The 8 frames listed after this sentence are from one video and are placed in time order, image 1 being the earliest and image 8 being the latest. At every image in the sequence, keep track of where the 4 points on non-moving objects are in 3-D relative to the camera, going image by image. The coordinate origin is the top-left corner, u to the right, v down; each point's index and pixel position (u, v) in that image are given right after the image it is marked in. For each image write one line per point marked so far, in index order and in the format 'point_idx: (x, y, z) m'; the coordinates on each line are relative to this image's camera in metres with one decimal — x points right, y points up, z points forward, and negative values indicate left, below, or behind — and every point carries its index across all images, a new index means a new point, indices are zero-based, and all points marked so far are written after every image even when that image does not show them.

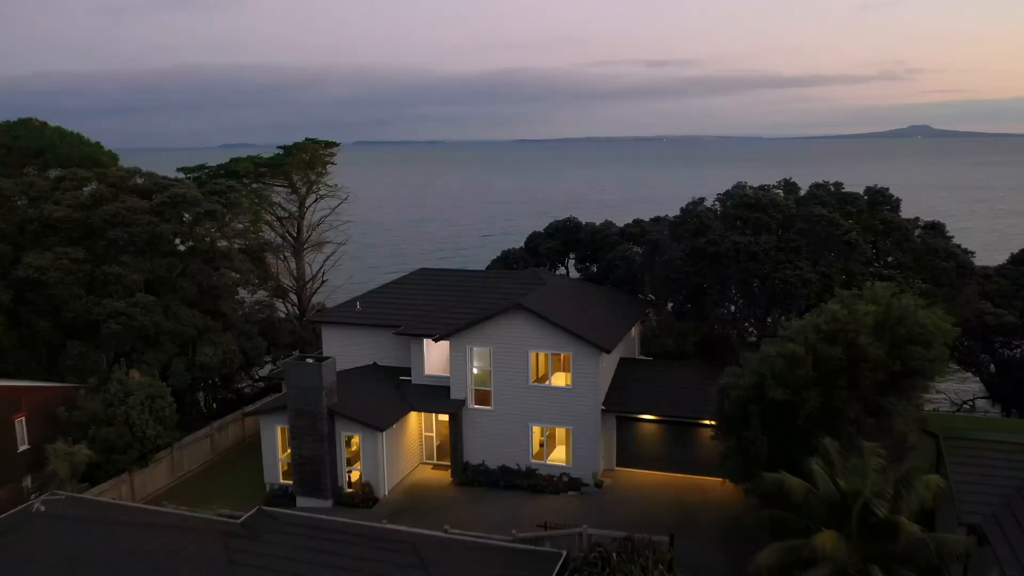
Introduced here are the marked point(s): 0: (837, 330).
0: (+6.8, -0.9, +17.5) m
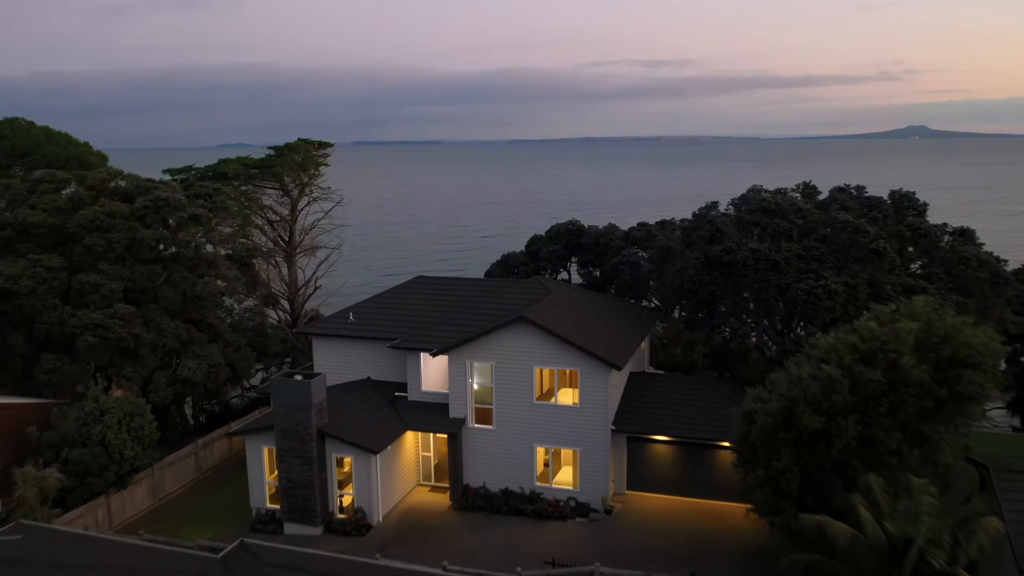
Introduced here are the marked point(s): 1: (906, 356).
0: (+7.0, -1.2, +15.9) m
1: (+7.2, -1.3, +15.3) m
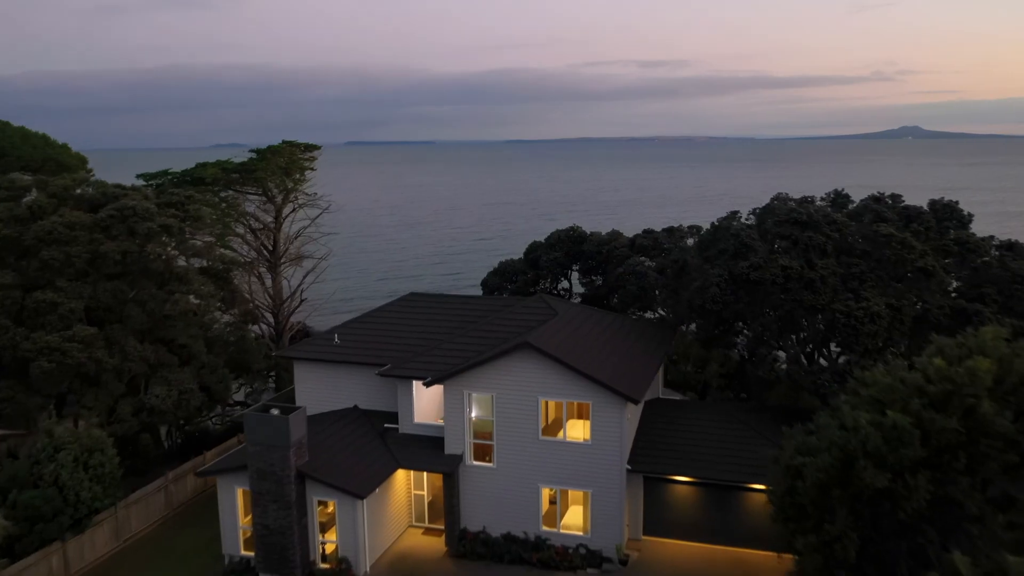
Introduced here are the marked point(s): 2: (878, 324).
0: (+7.1, -1.7, +13.5) m
1: (+7.4, -1.8, +12.9) m
2: (+8.5, -0.8, +19.3) m
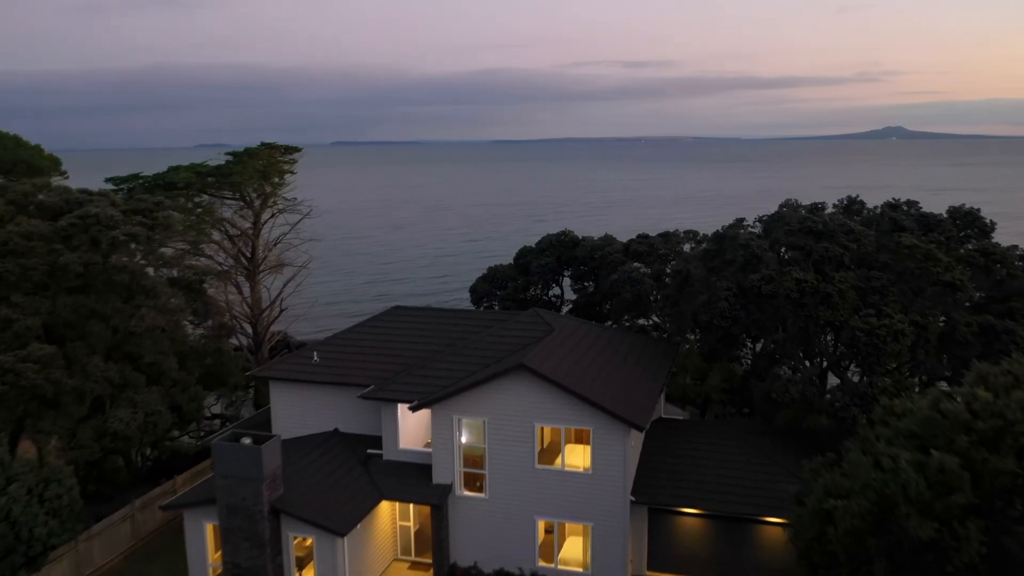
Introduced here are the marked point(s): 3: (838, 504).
0: (+7.0, -2.1, +12.0) m
1: (+7.3, -2.1, +11.4) m
2: (+8.3, -1.2, +17.8) m
3: (+4.9, -3.3, +12.6) m
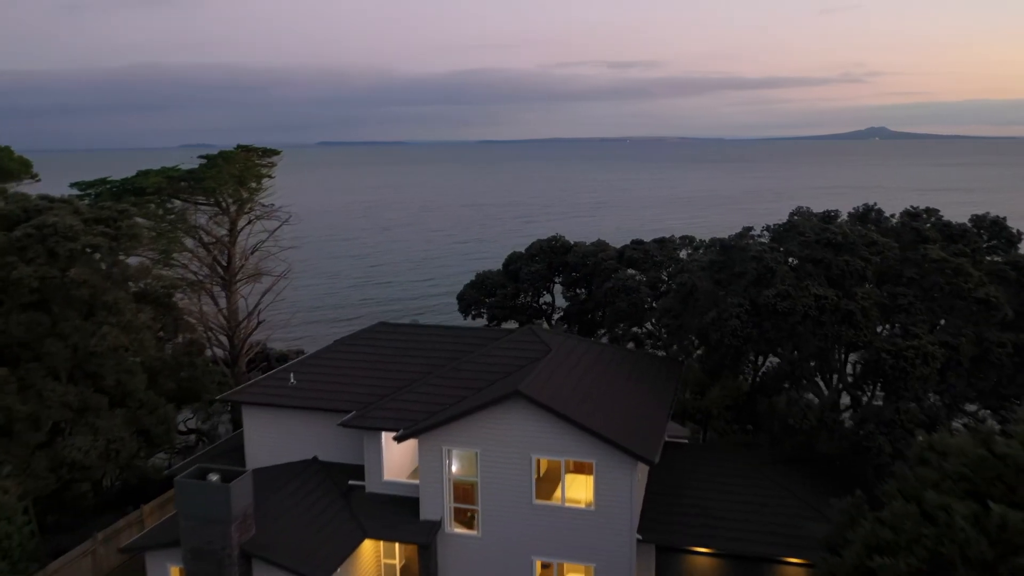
0: (+7.0, -2.4, +10.5) m
1: (+7.3, -2.5, +9.9) m
2: (+8.2, -1.5, +16.3) m
3: (+4.9, -3.6, +11.1) m
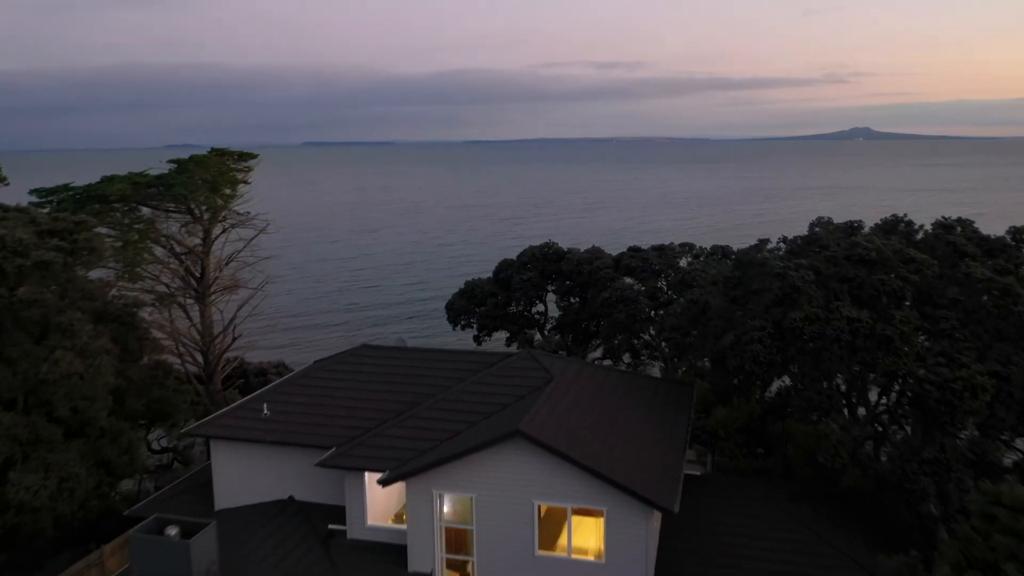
0: (+7.1, -2.8, +8.7) m
1: (+7.4, -2.9, +8.2) m
2: (+8.2, -1.9, +14.6) m
3: (+5.0, -4.1, +9.3) m
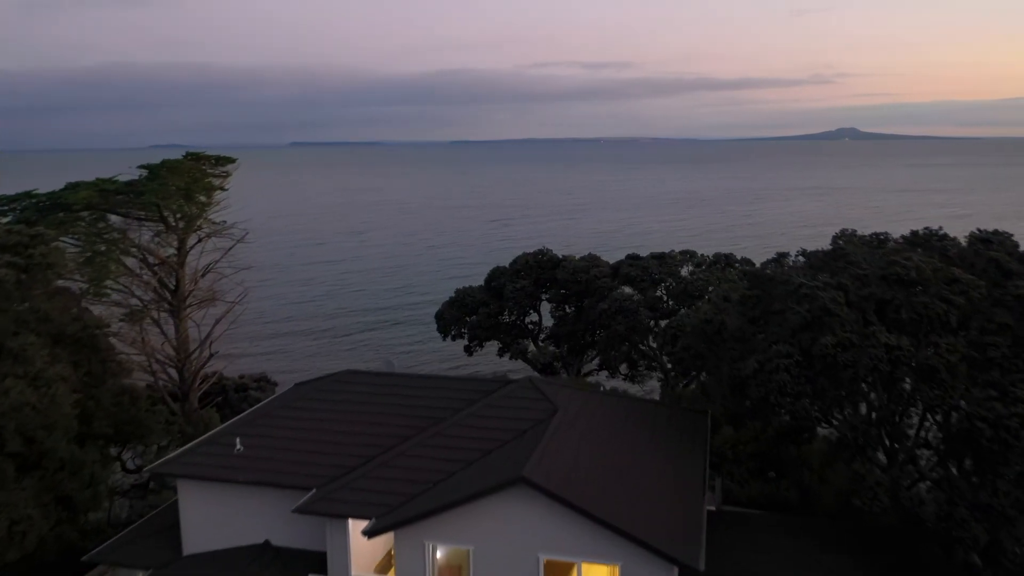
0: (+7.3, -3.2, +7.1) m
1: (+7.6, -3.3, +6.6) m
2: (+8.3, -2.3, +13.0) m
3: (+5.1, -4.5, +7.7) m
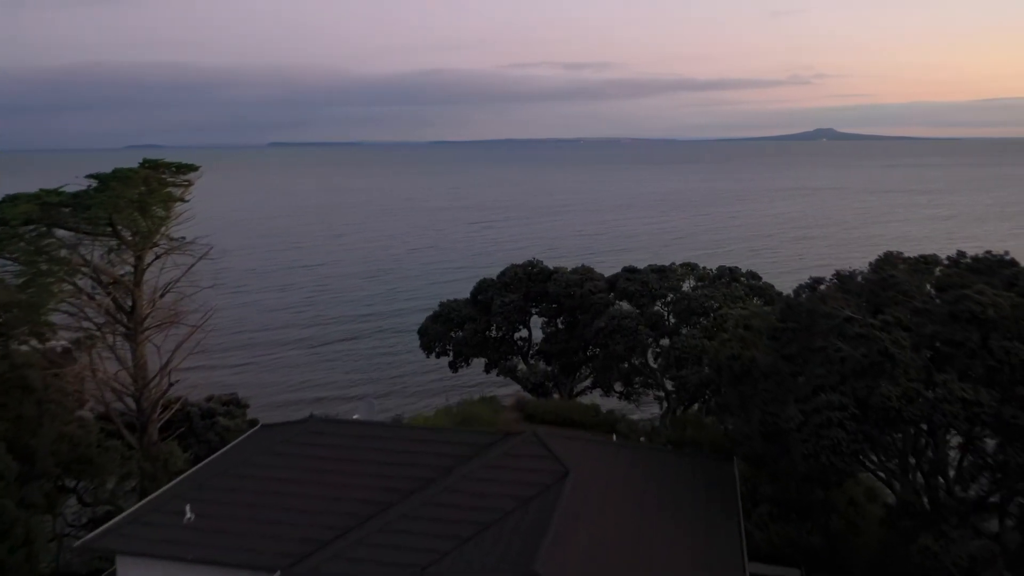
0: (+7.5, -3.8, +4.8) m
1: (+7.8, -3.9, +4.3) m
2: (+8.4, -2.9, +10.7) m
3: (+5.4, -5.1, +5.3) m
